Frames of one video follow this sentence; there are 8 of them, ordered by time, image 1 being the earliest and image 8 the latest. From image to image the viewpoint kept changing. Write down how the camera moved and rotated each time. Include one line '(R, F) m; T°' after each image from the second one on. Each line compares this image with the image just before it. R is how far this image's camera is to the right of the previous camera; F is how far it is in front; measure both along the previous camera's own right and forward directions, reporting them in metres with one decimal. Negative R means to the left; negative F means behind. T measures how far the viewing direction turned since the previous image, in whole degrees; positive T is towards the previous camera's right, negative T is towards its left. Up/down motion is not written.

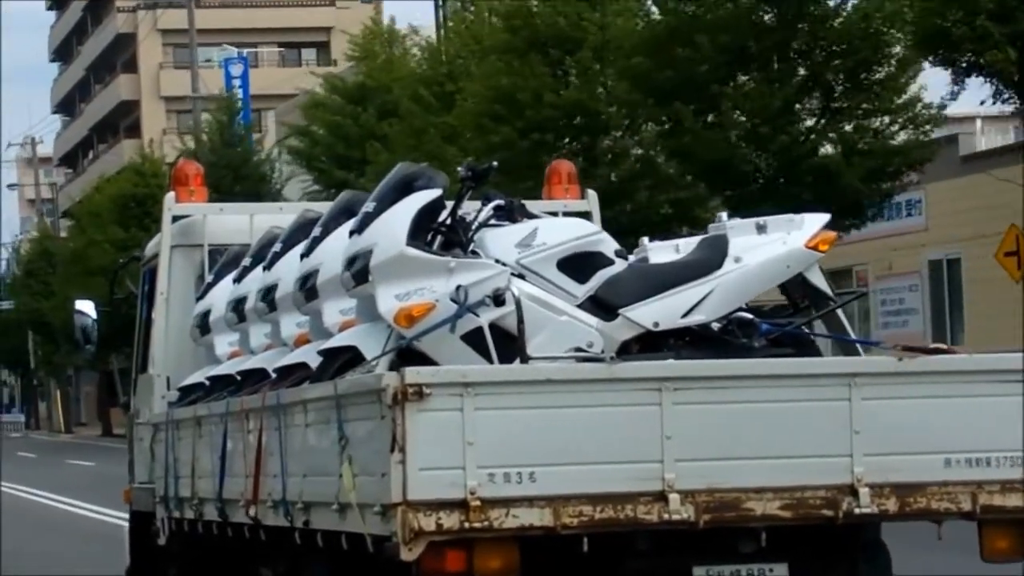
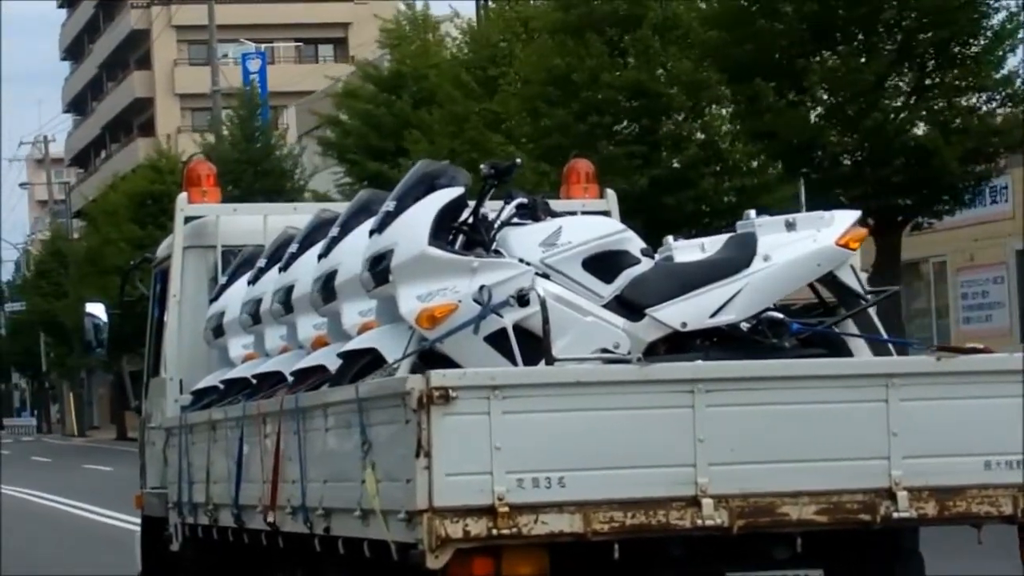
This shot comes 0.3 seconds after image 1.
(-0.1, +0.2) m; 0°
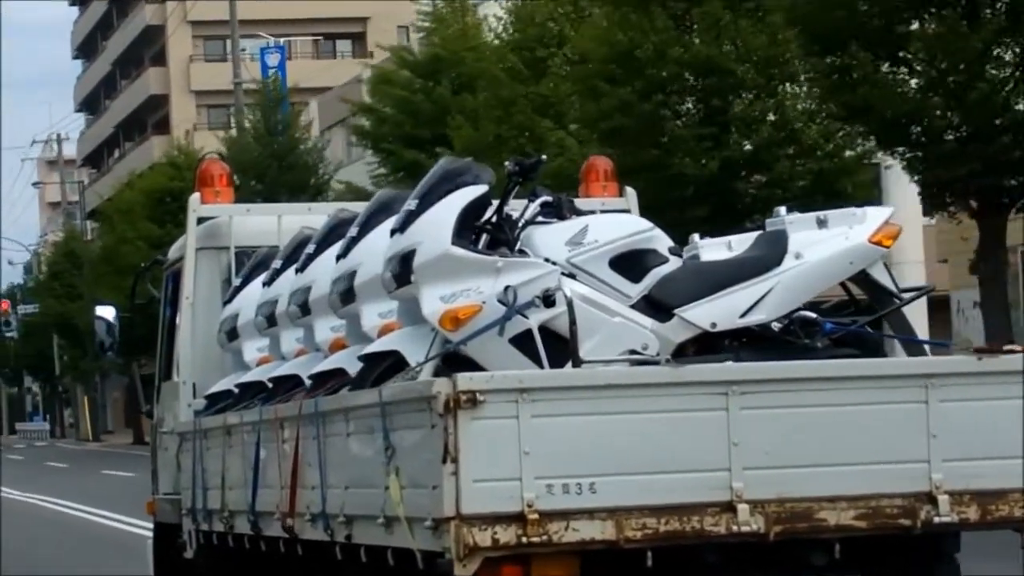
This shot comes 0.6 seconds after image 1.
(-0.1, +0.2) m; 0°
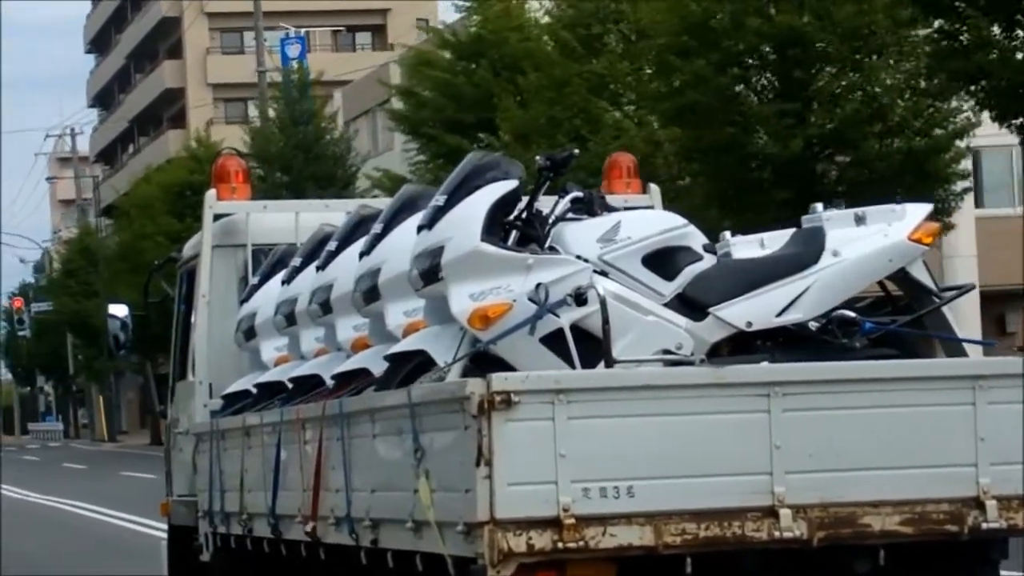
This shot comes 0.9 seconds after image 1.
(-0.1, +0.2) m; 0°
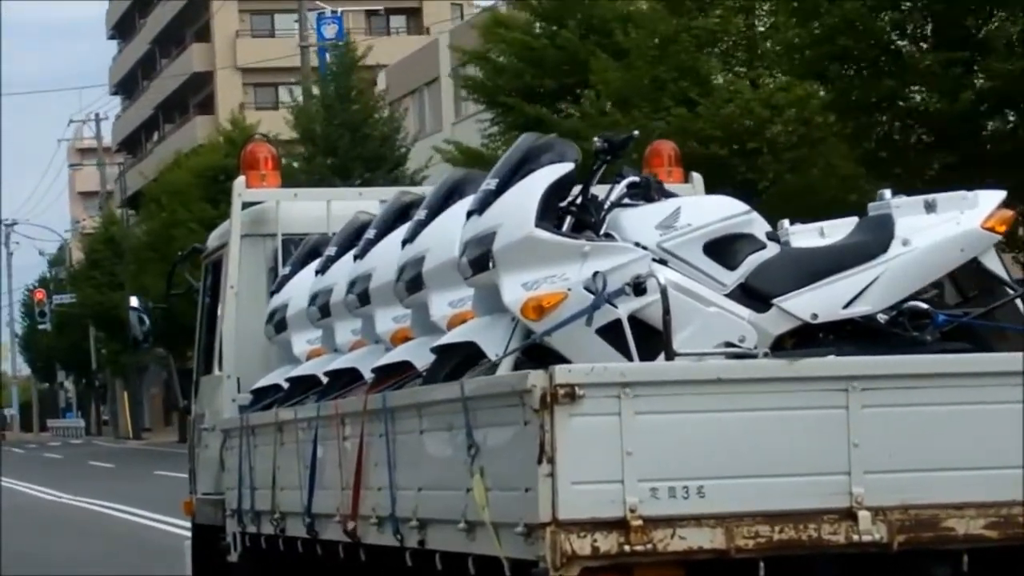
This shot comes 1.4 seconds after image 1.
(-0.2, +0.4) m; 0°
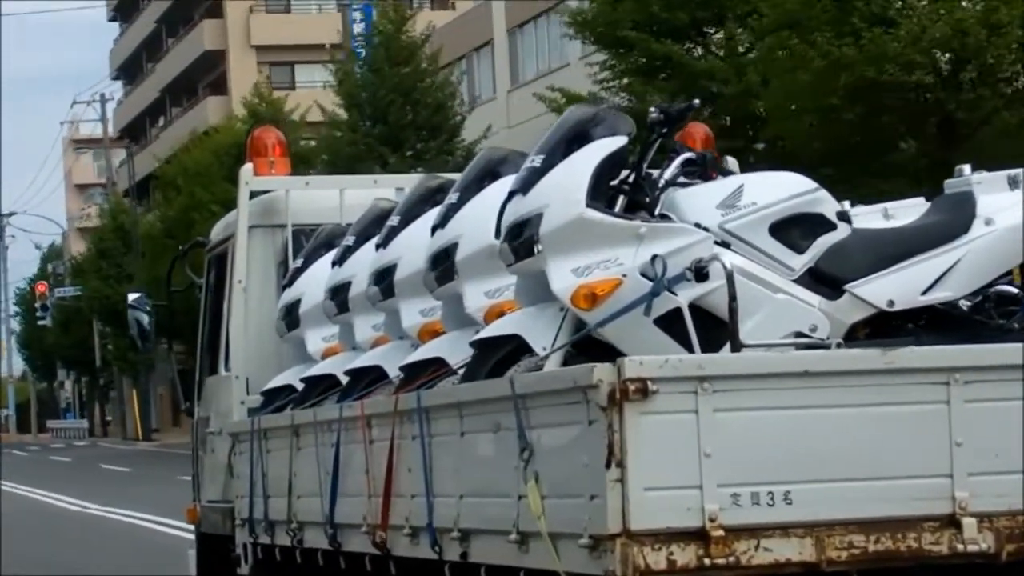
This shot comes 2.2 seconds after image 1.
(-0.3, +0.6) m; +1°
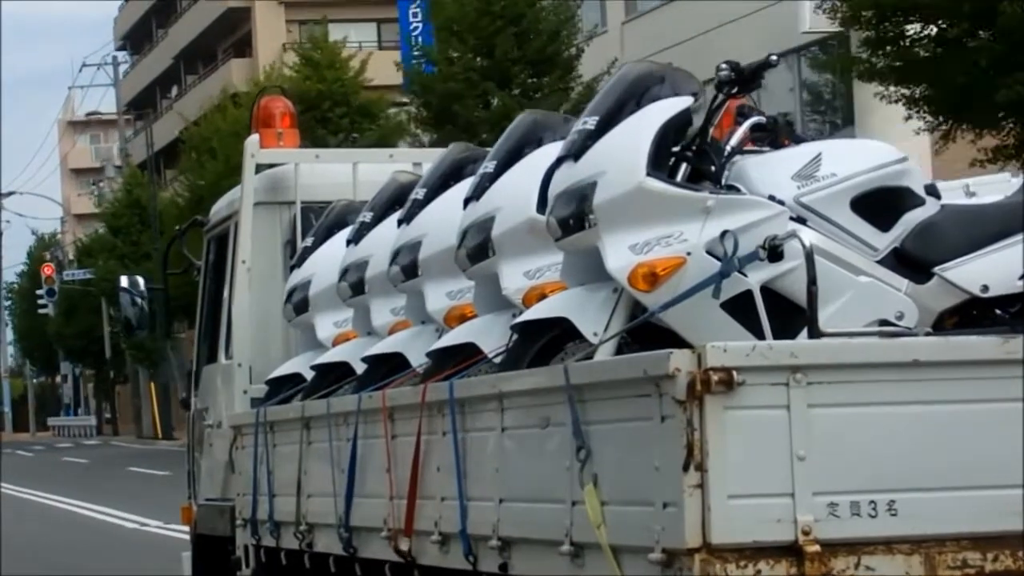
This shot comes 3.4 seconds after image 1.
(-0.2, +0.7) m; 0°
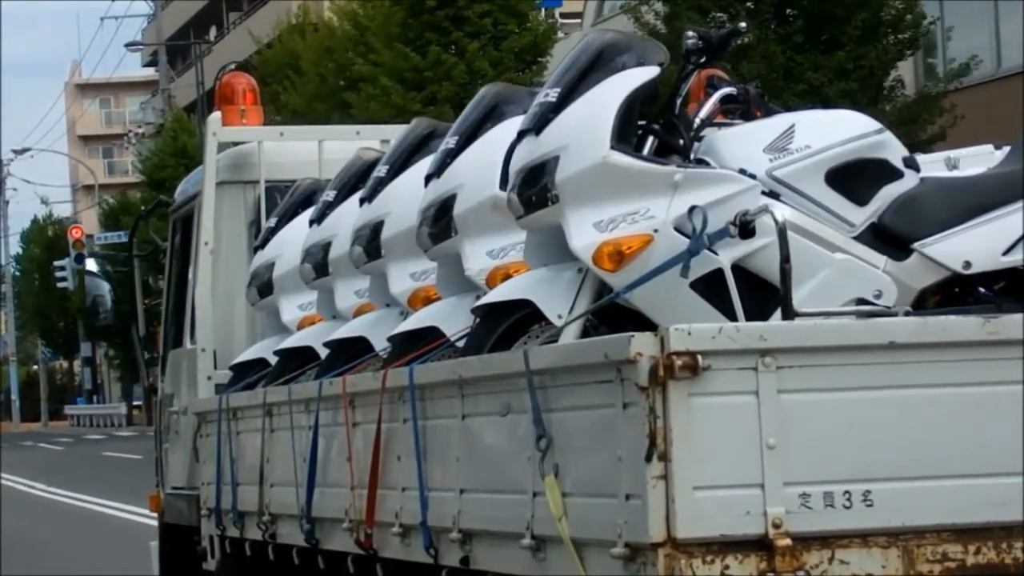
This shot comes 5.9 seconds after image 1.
(+0.1, +0.3) m; 0°
